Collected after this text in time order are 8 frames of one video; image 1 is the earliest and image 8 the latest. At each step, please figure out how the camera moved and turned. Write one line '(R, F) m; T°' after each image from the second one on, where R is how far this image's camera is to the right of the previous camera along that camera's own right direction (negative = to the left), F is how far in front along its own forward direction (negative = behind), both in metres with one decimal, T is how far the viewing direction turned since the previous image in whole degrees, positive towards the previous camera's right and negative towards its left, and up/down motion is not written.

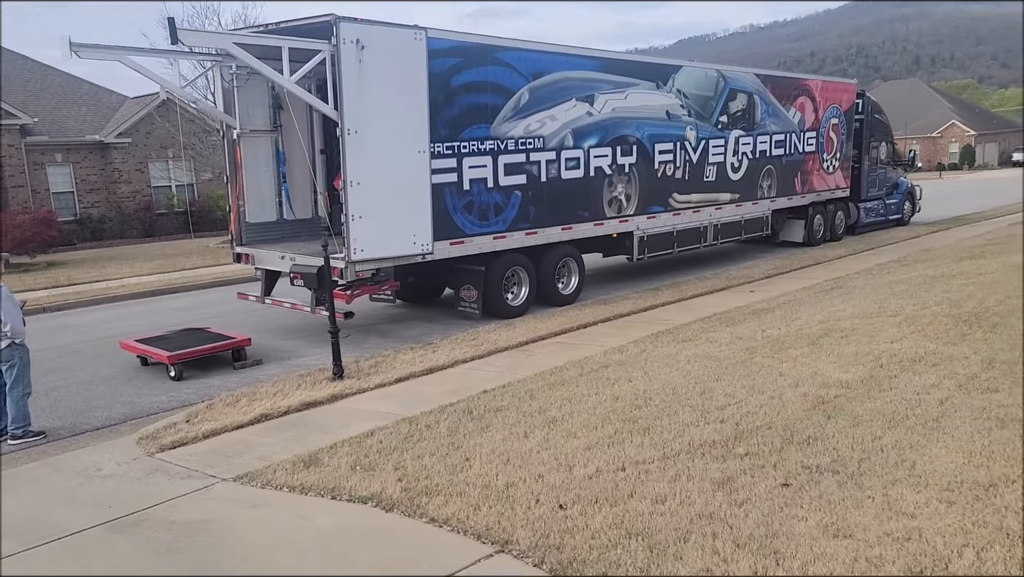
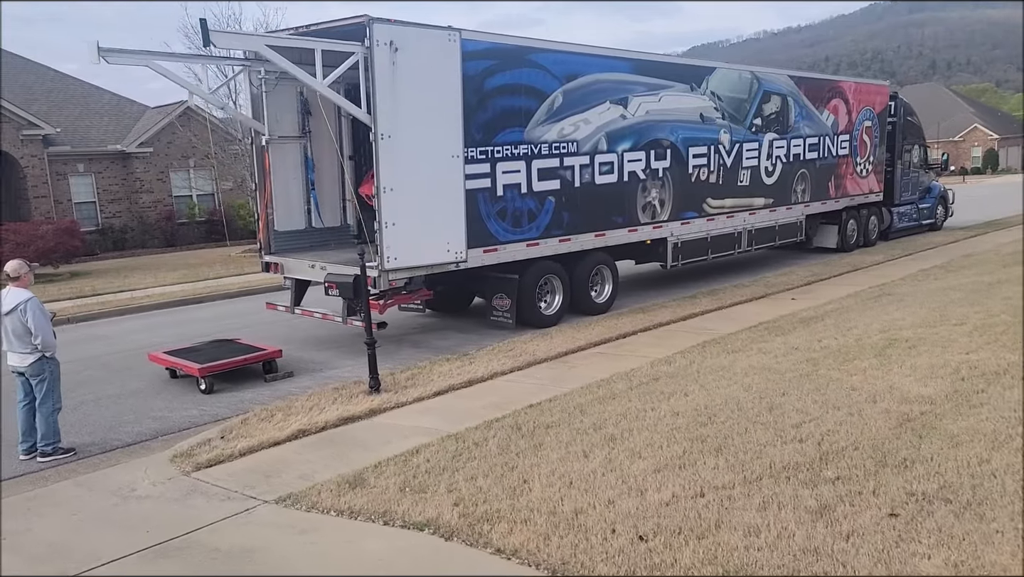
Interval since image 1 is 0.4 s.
(-0.3, +0.3) m; -1°
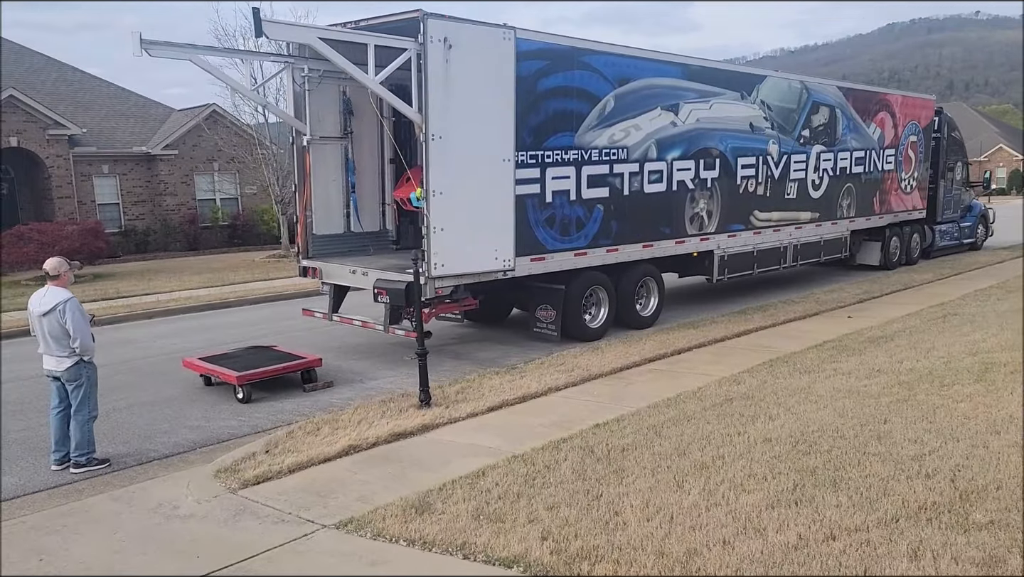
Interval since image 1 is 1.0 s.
(-0.5, +0.4) m; -1°
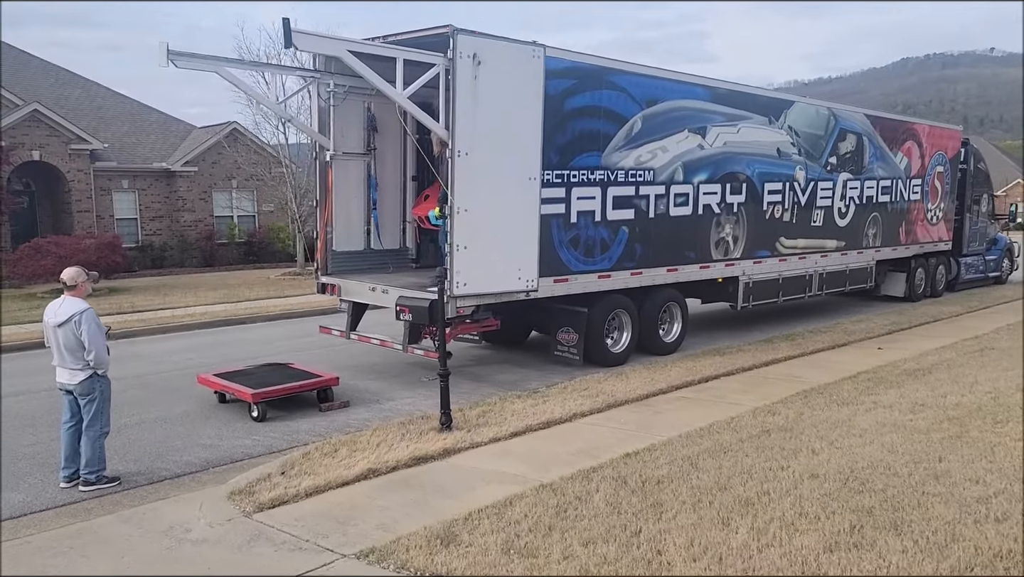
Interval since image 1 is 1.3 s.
(-0.1, +0.2) m; -1°
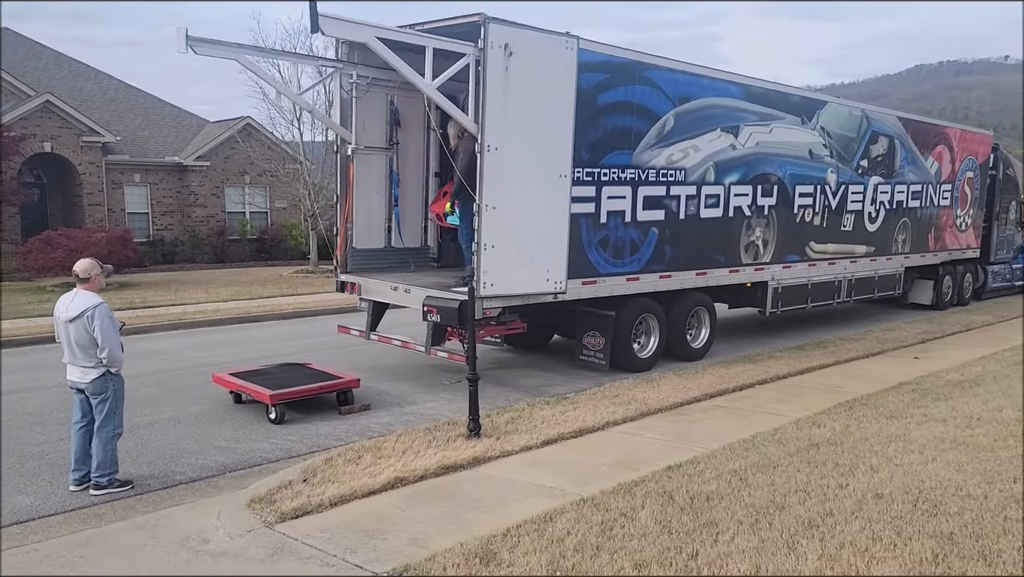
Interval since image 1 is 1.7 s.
(-0.2, +0.3) m; -1°
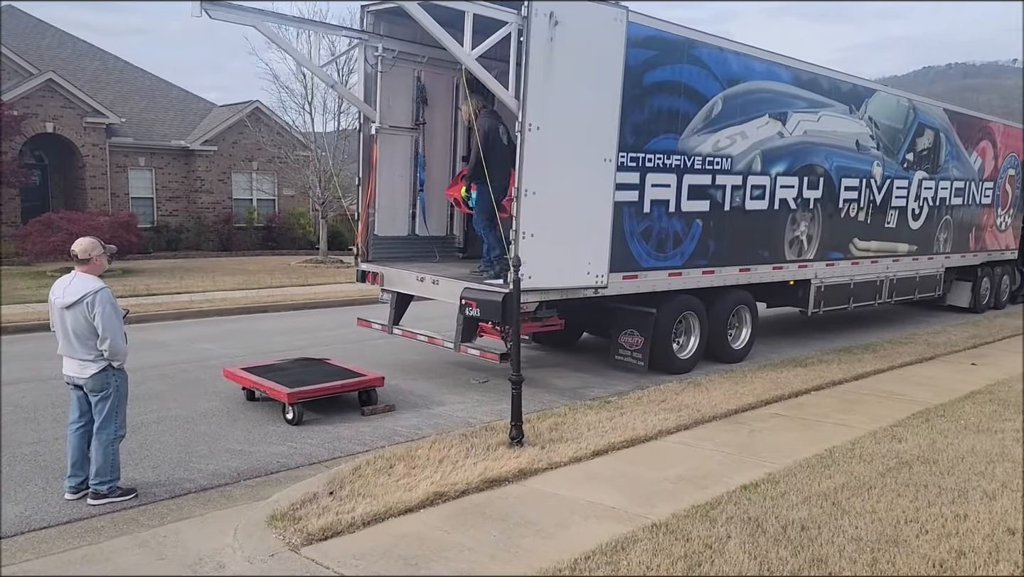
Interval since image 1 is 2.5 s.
(-0.4, +0.7) m; 0°
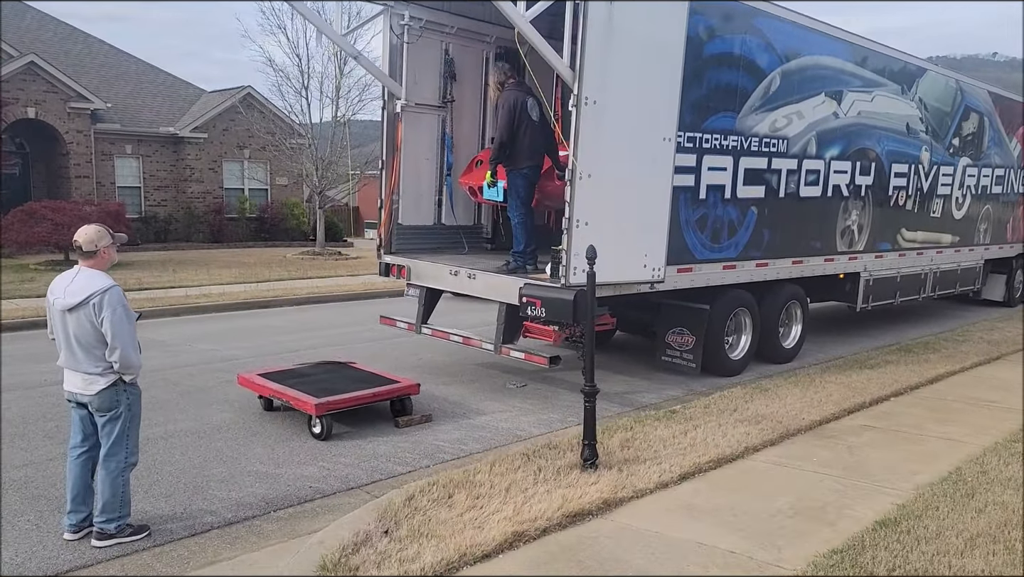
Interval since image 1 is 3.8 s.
(-0.6, +0.8) m; +1°
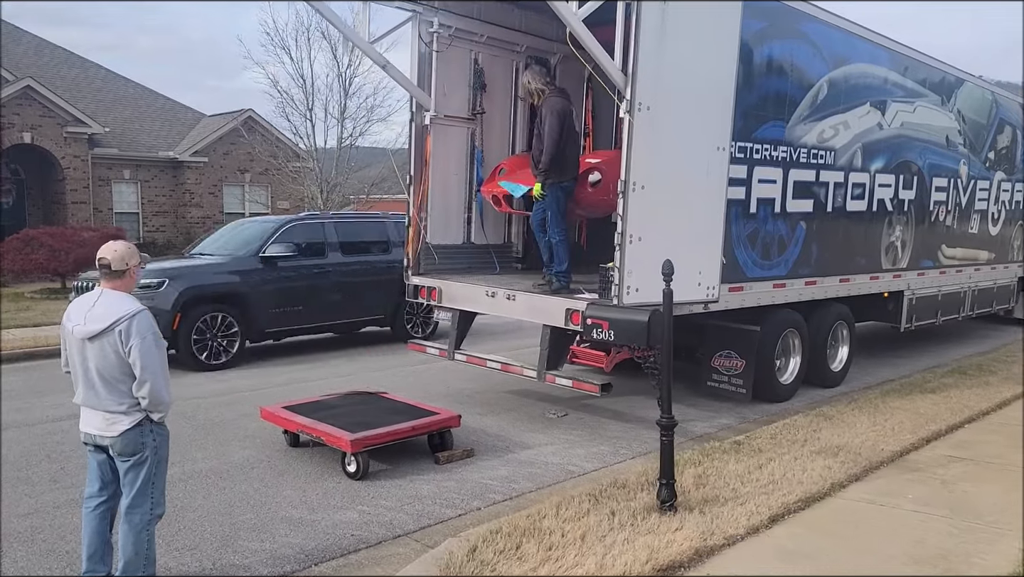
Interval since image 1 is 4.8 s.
(-0.4, +0.5) m; 0°
